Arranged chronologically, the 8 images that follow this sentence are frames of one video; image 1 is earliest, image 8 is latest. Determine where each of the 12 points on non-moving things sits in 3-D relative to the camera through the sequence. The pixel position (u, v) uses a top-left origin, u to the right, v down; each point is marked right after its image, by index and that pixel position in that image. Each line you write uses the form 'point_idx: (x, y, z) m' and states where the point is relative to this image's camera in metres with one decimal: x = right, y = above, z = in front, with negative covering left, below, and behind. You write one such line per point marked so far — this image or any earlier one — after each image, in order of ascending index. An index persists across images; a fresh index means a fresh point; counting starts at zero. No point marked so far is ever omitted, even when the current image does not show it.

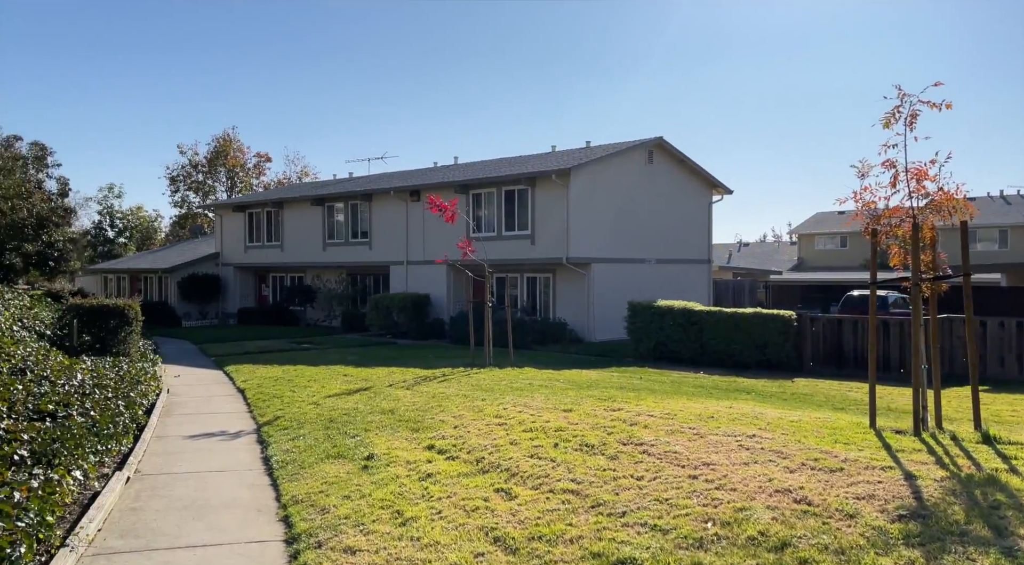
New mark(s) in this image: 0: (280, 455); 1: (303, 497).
0: (-2.2, -1.7, +7.1) m
1: (-1.5, -1.6, +5.5) m
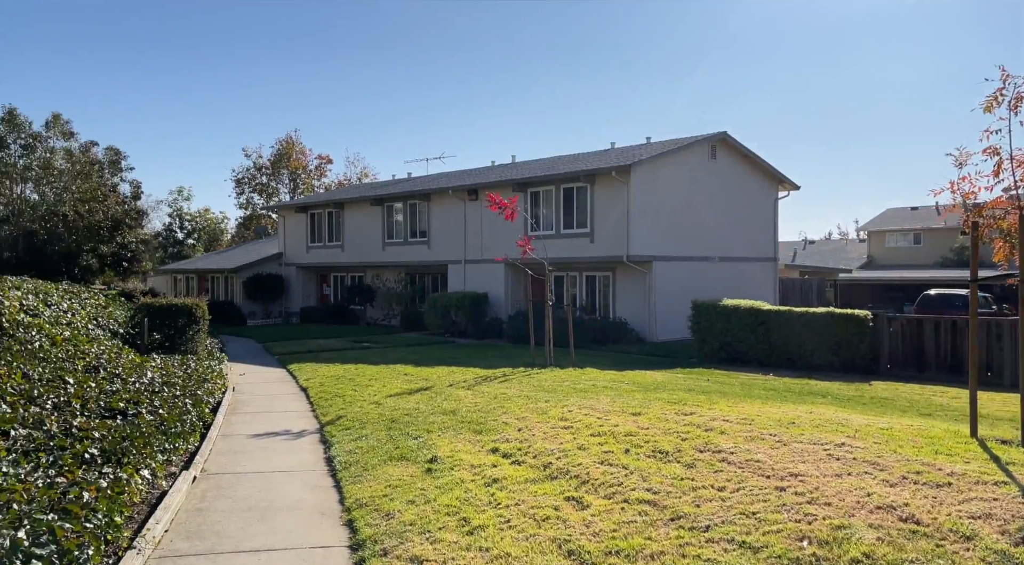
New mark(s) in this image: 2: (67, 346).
0: (-1.6, -1.6, +7.0) m
1: (-1.0, -1.6, +5.3) m
2: (-6.2, -0.9, +10.3) m
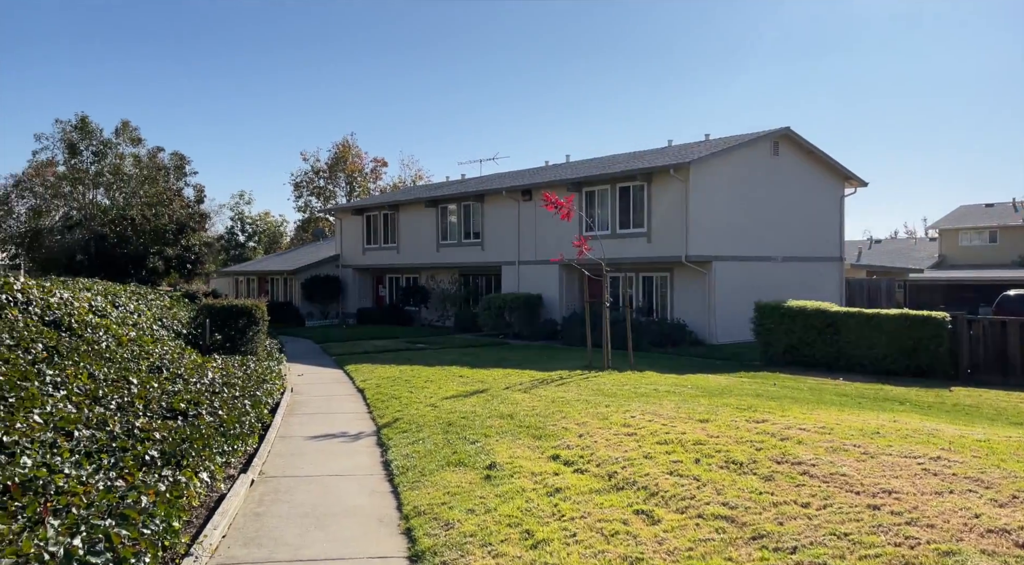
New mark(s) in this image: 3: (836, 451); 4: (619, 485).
0: (-1.0, -1.7, +6.9) m
1: (-0.6, -1.6, +5.2) m
2: (-5.4, -0.9, +10.5) m
3: (+2.2, -1.2, +5.1) m
4: (+0.7, -1.4, +5.0) m
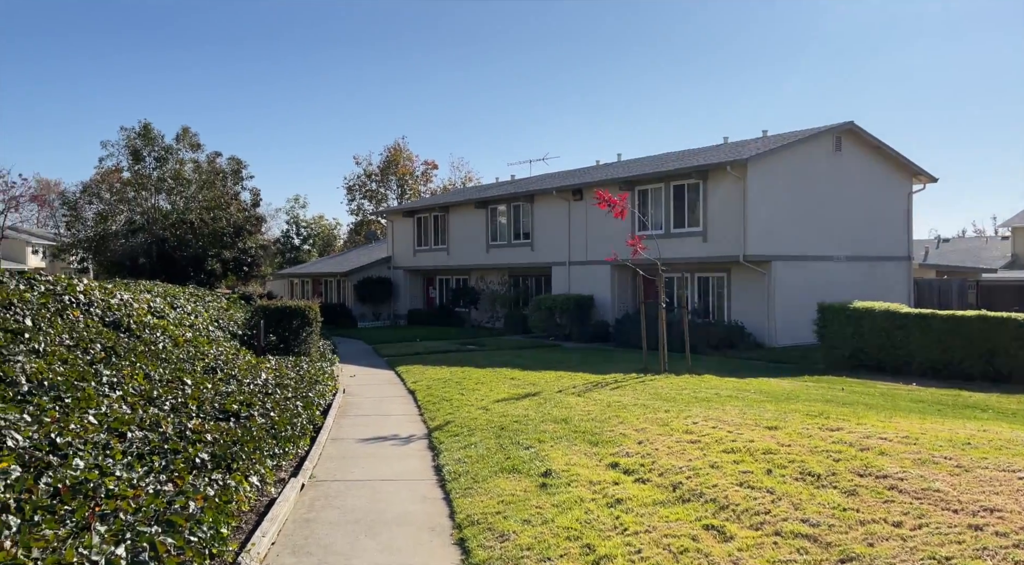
0: (-0.5, -1.6, +6.7) m
1: (-0.2, -1.6, +4.9) m
2: (-4.6, -0.9, +10.6) m
3: (+2.6, -1.1, +4.7) m
4: (+1.1, -1.4, +4.7) m
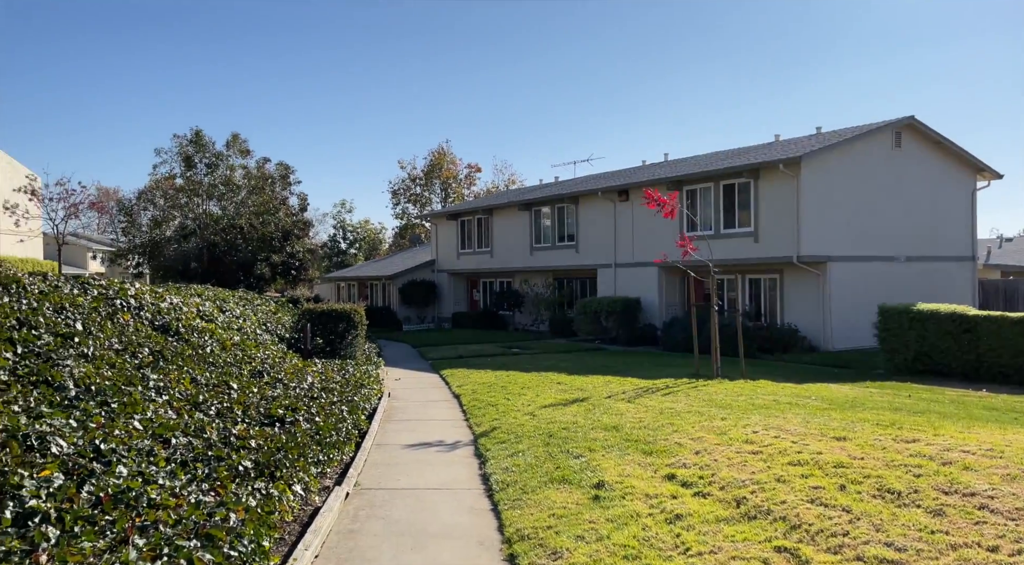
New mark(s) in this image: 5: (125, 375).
0: (-0.1, -1.7, +6.5) m
1: (+0.1, -1.6, +4.7) m
2: (-4.0, -1.0, +10.6) m
3: (+2.9, -1.1, +4.3) m
4: (+1.4, -1.4, +4.4) m
5: (-3.4, -0.8, +6.5) m
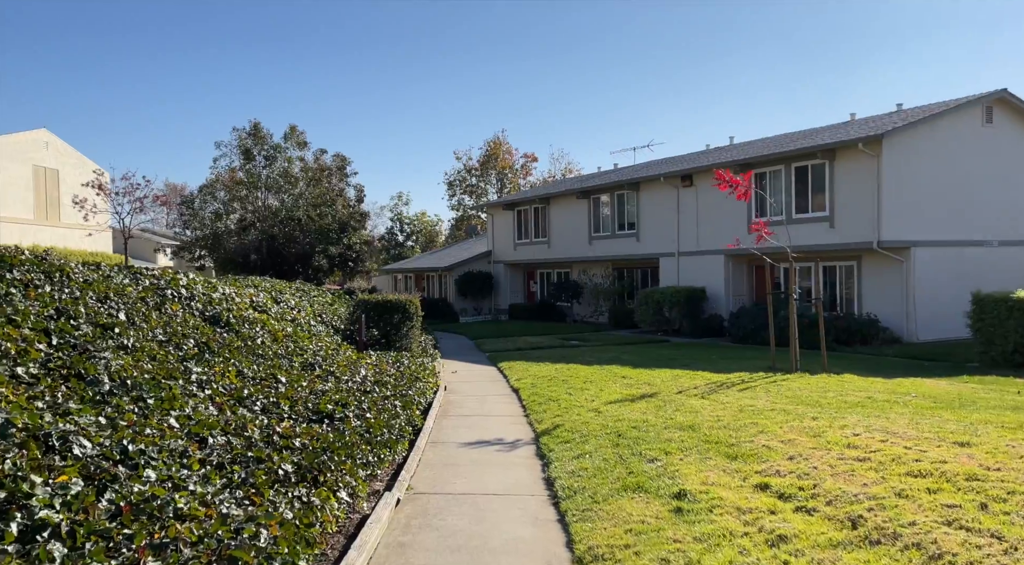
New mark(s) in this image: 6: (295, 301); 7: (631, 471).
0: (+0.4, -1.5, +5.8) m
1: (+0.5, -1.5, +4.1) m
2: (-3.1, -0.8, +10.2) m
3: (+3.3, -1.0, +3.4) m
4: (+1.8, -1.3, +3.6) m
5: (-2.9, -0.7, +6.1) m
6: (-4.0, -0.3, +13.4) m
7: (+0.9, -1.5, +5.7) m
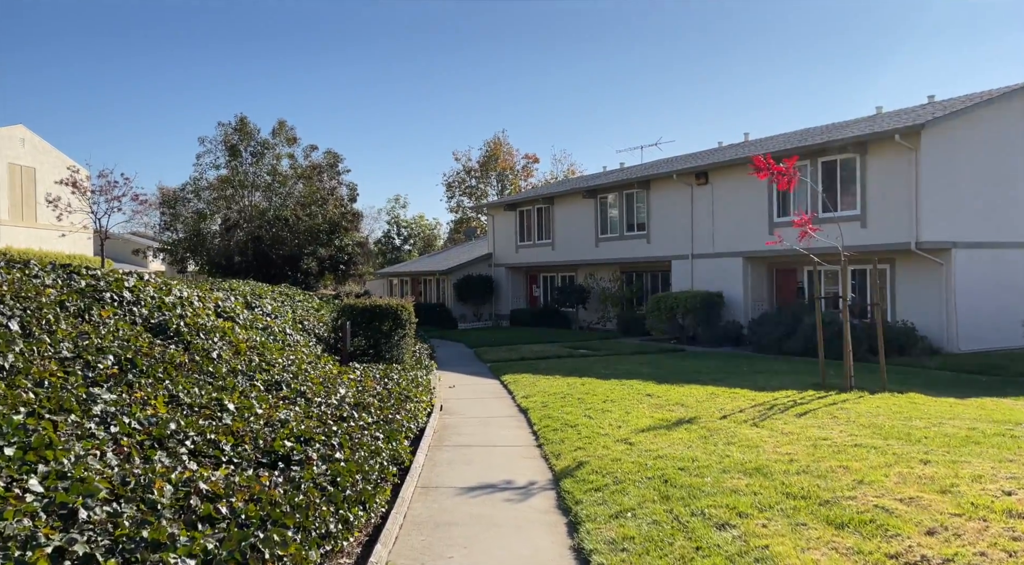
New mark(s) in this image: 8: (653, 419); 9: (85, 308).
0: (+0.5, -1.5, +4.2) m
1: (+0.6, -1.5, +2.4) m
2: (-3.0, -0.9, +8.6) m
3: (+3.4, -1.0, +1.8) m
4: (+1.9, -1.2, +2.0) m
5: (-2.8, -0.7, +4.5) m
6: (-3.9, -0.4, +11.7) m
7: (+1.0, -1.4, +4.1) m
8: (+1.5, -1.5, +8.1) m
9: (-4.0, -0.2, +6.9) m
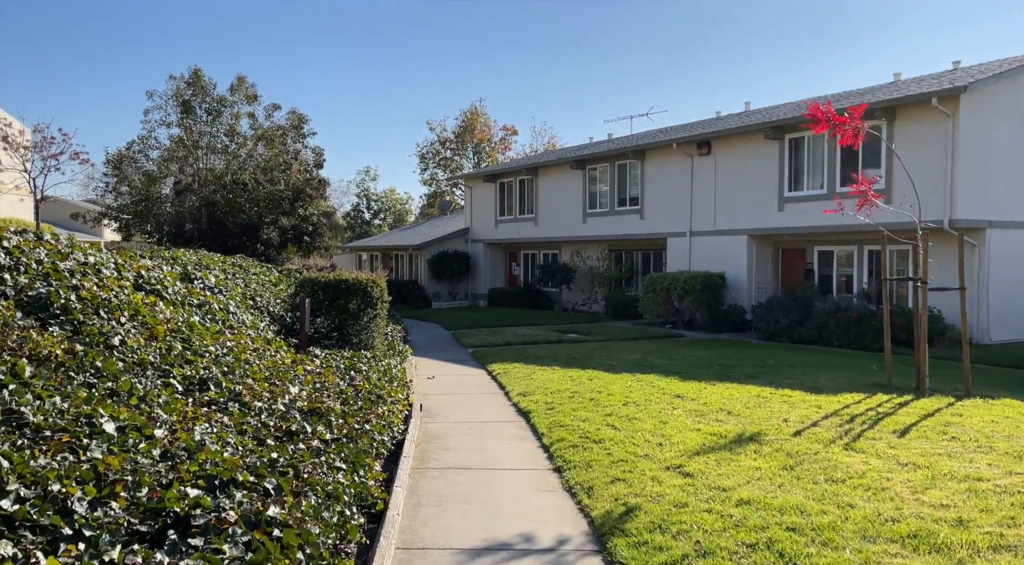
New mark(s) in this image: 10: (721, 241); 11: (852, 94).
0: (+0.7, -1.4, +2.3) m
1: (+0.9, -1.4, +0.5) m
2: (-3.0, -0.5, +6.5) m
3: (+3.7, -1.0, 0.0) m
4: (+2.2, -1.2, +0.1) m
5: (-2.6, -0.5, +2.4) m
6: (-4.0, +0.1, +9.6) m
7: (+1.2, -1.3, +2.2) m
8: (+1.6, -1.2, +6.2) m
9: (-3.9, 0.0, +4.8) m
10: (+5.6, +1.1, +19.5) m
11: (+8.7, +4.9, +18.8) m
